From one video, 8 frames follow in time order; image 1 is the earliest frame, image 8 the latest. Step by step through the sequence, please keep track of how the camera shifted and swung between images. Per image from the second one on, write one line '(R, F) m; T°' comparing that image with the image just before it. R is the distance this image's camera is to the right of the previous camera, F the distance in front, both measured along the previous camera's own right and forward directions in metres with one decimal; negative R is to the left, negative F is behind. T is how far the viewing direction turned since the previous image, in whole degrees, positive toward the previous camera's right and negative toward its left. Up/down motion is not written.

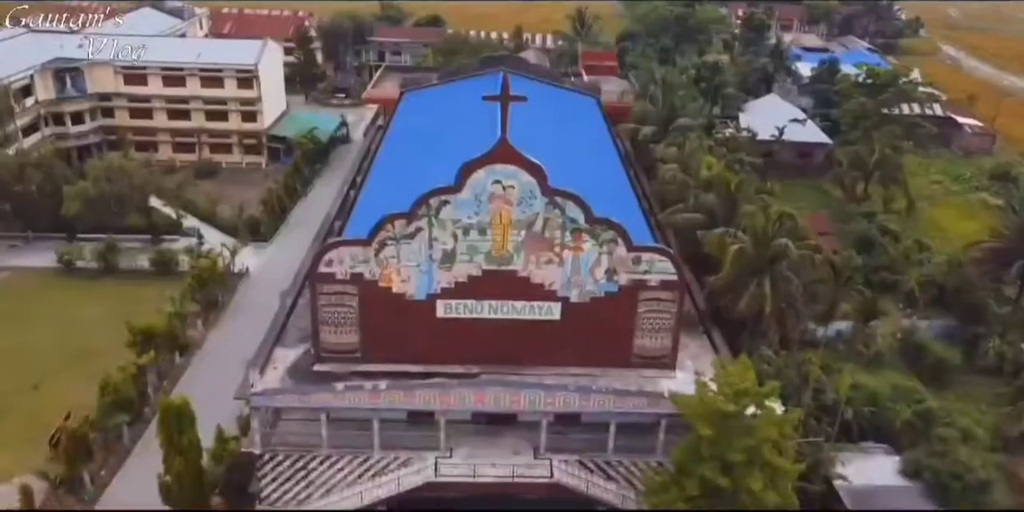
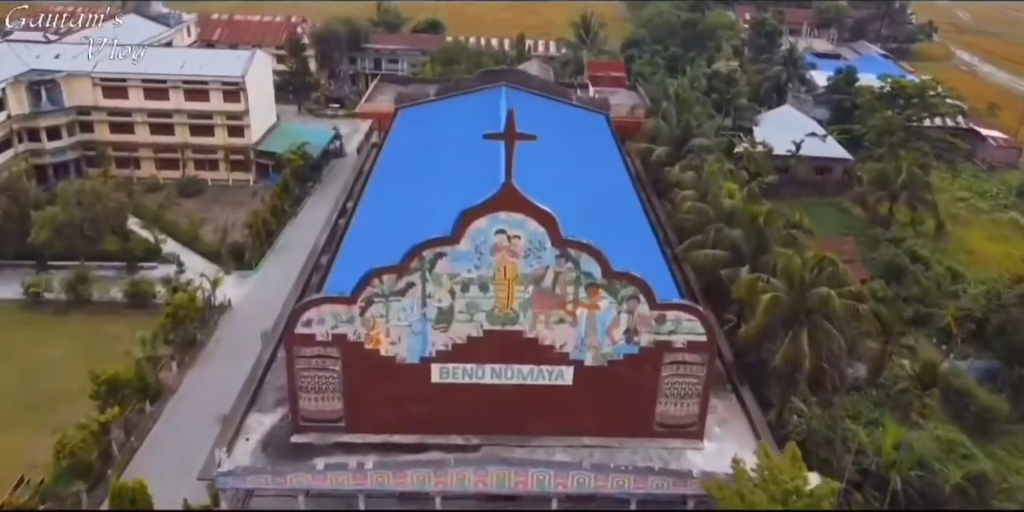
(-0.1, +2.1) m; 0°
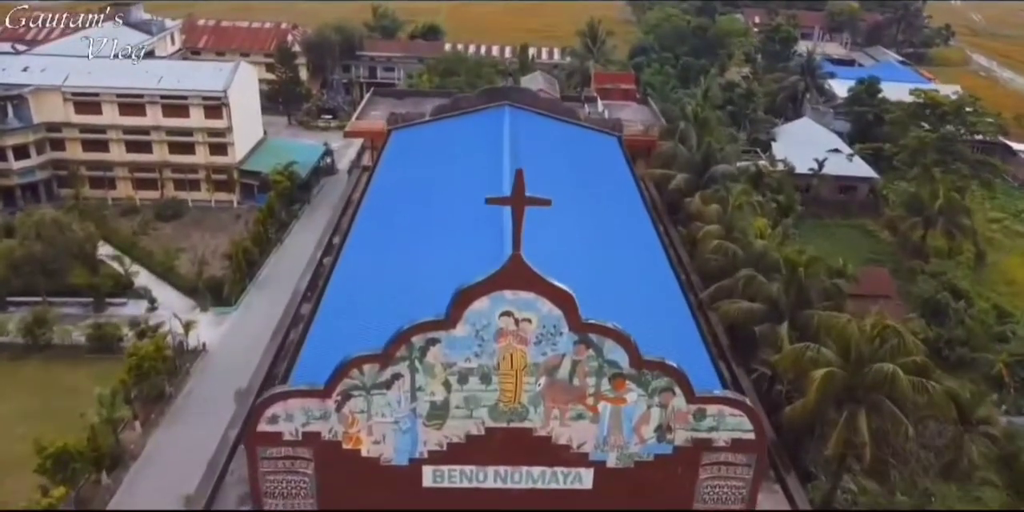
(-0.1, +2.5) m; 0°
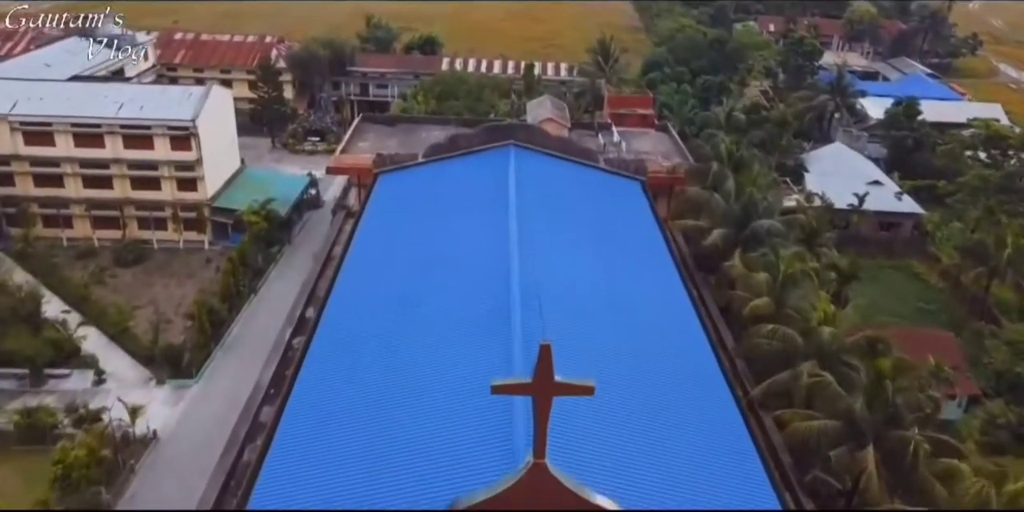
(-0.2, +3.7) m; 0°
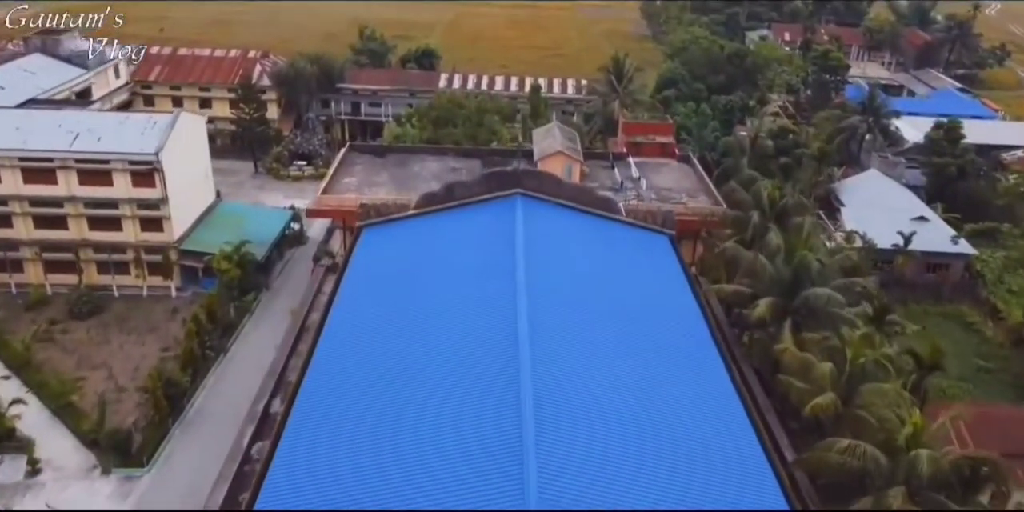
(-0.1, +3.3) m; 0°
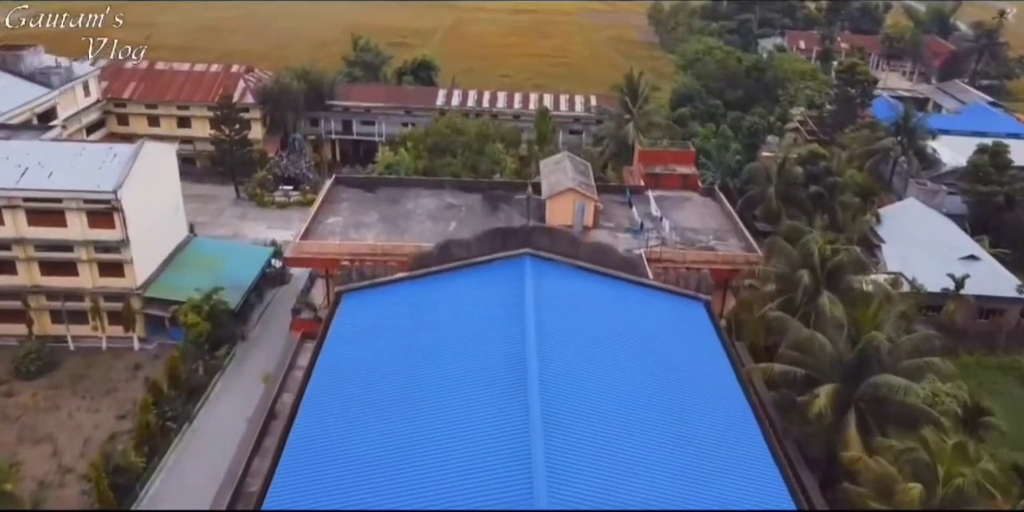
(-0.1, +3.0) m; 0°
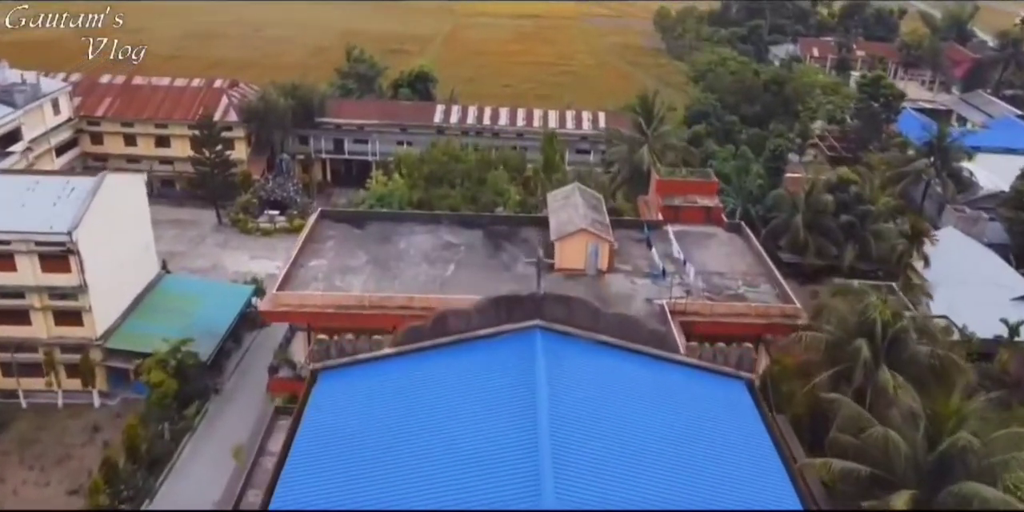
(-0.1, +2.5) m; 0°
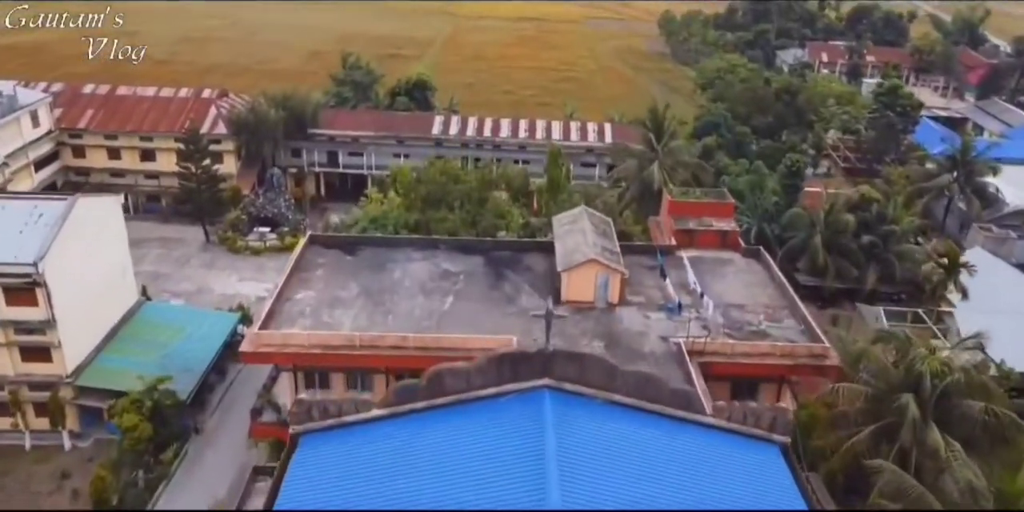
(-0.1, +1.6) m; 0°
